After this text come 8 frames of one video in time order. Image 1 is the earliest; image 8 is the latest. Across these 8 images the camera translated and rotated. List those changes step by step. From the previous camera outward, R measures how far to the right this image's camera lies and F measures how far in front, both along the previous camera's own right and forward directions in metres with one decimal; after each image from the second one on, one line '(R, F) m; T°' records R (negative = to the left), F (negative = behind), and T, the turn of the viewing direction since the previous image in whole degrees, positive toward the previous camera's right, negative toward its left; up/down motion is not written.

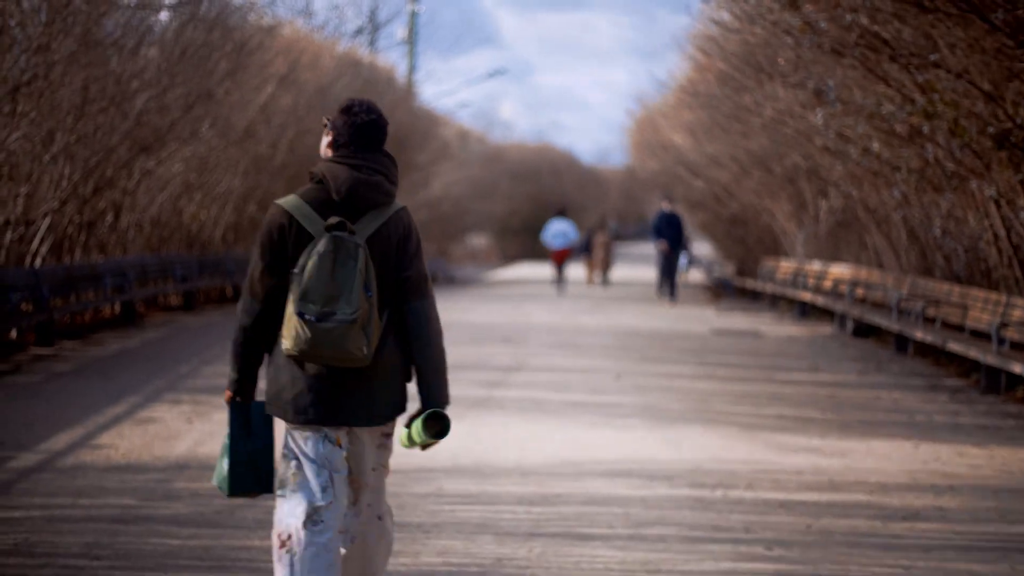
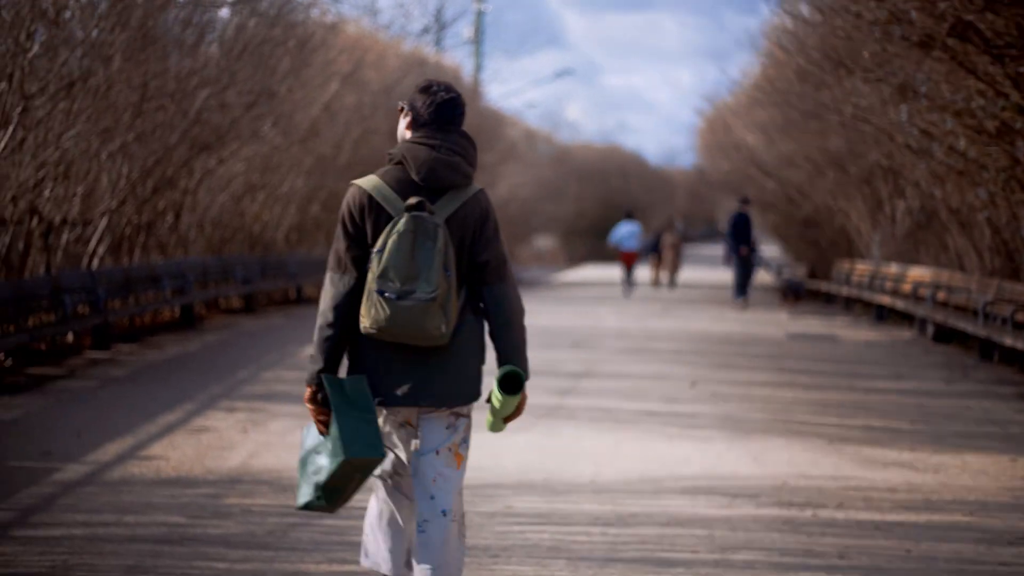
(0.0, +0.5) m; -2°
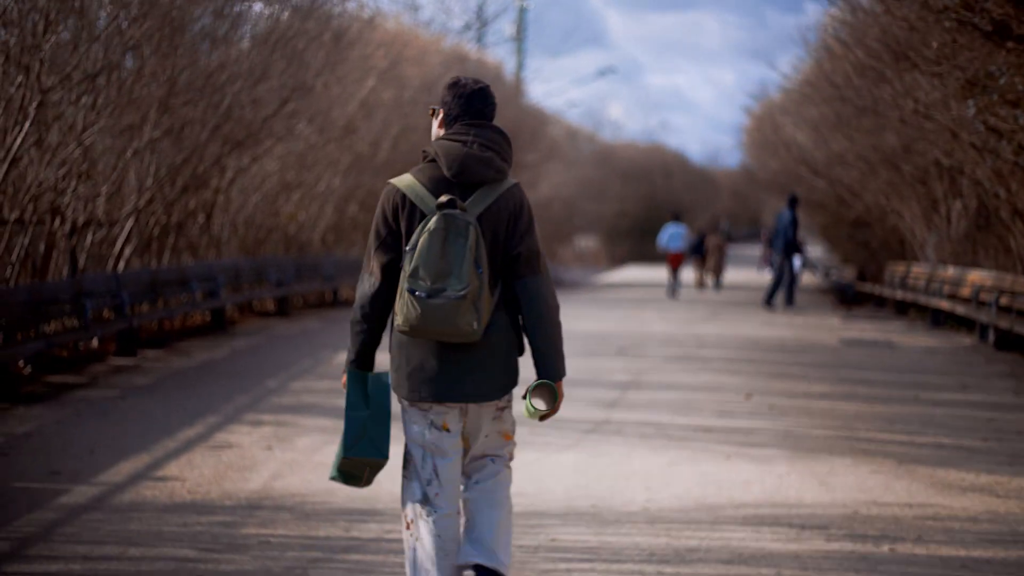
(0.0, +0.6) m; -1°
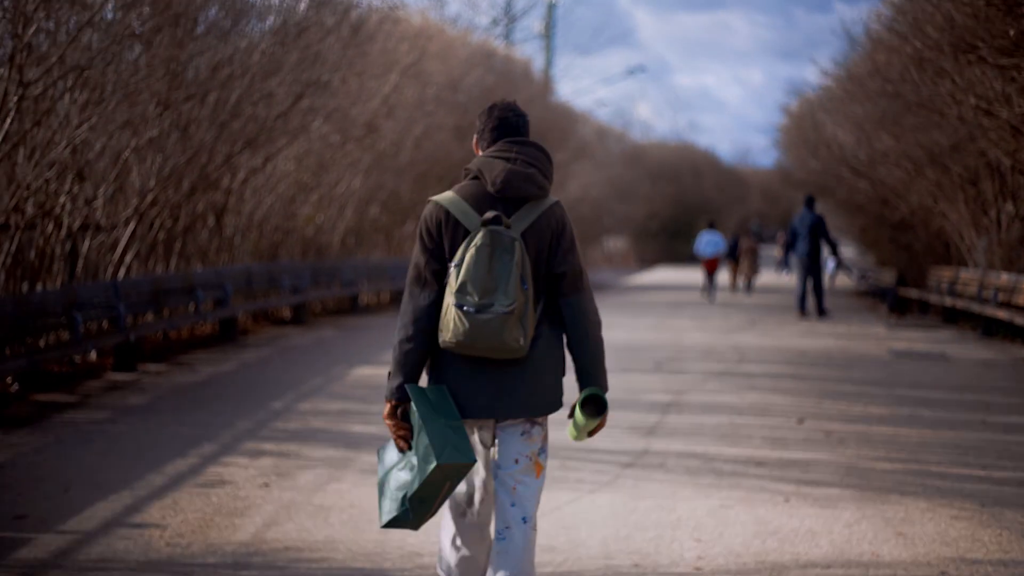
(0.0, +1.0) m; -1°
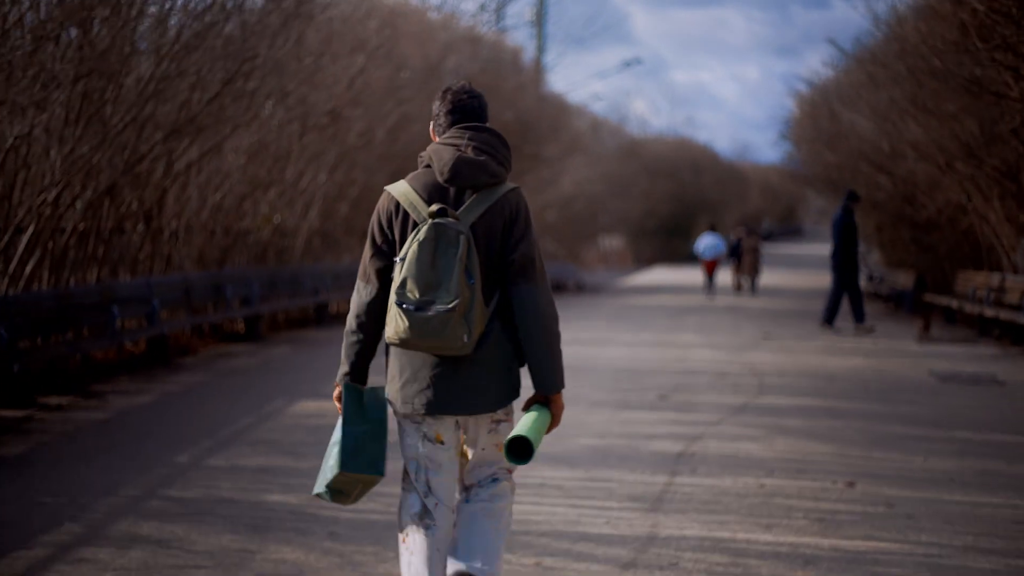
(+0.1, +2.2) m; 0°
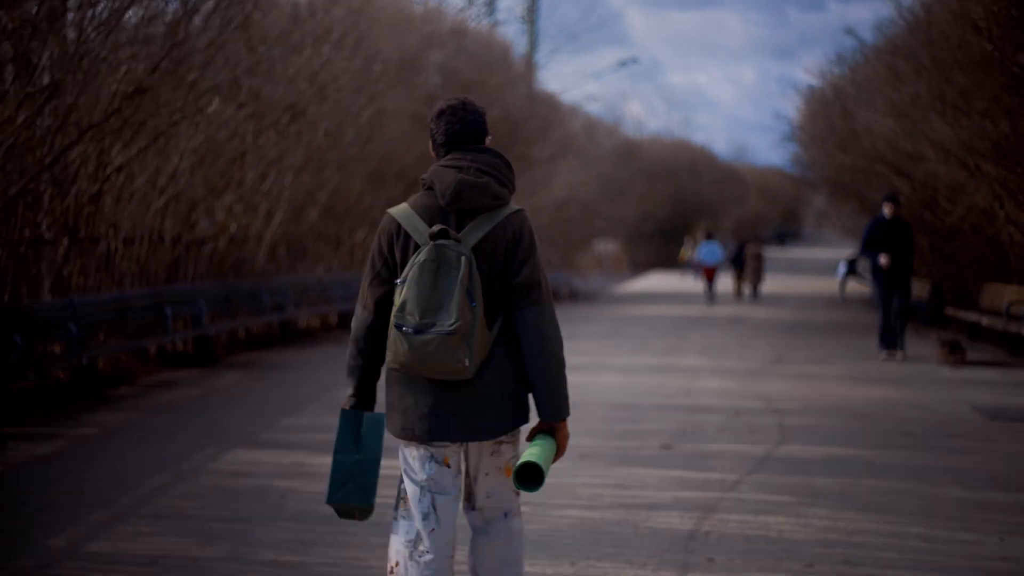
(+0.1, +1.7) m; 0°
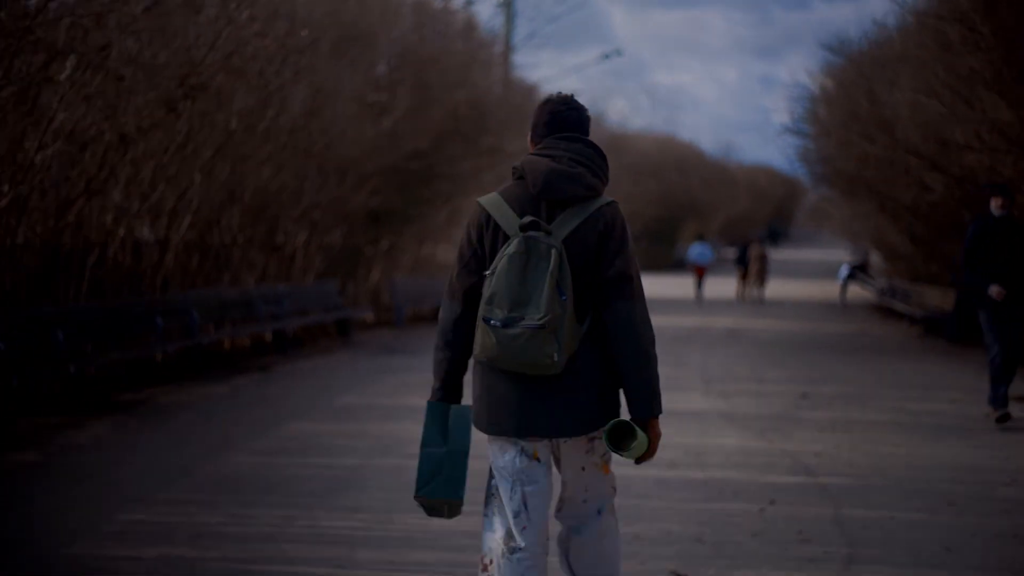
(+0.1, +3.1) m; 0°
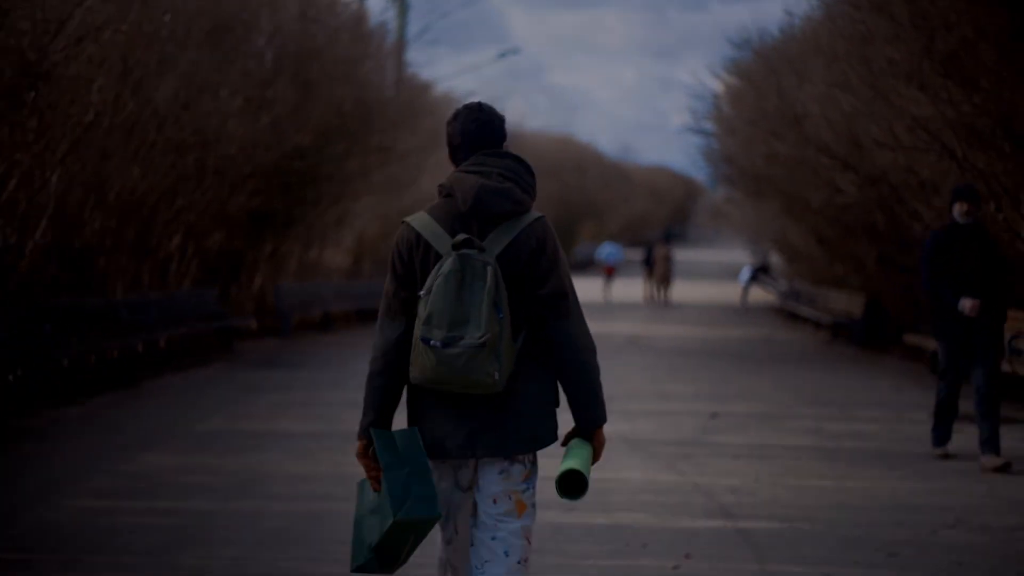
(+0.1, +1.1) m; +3°
